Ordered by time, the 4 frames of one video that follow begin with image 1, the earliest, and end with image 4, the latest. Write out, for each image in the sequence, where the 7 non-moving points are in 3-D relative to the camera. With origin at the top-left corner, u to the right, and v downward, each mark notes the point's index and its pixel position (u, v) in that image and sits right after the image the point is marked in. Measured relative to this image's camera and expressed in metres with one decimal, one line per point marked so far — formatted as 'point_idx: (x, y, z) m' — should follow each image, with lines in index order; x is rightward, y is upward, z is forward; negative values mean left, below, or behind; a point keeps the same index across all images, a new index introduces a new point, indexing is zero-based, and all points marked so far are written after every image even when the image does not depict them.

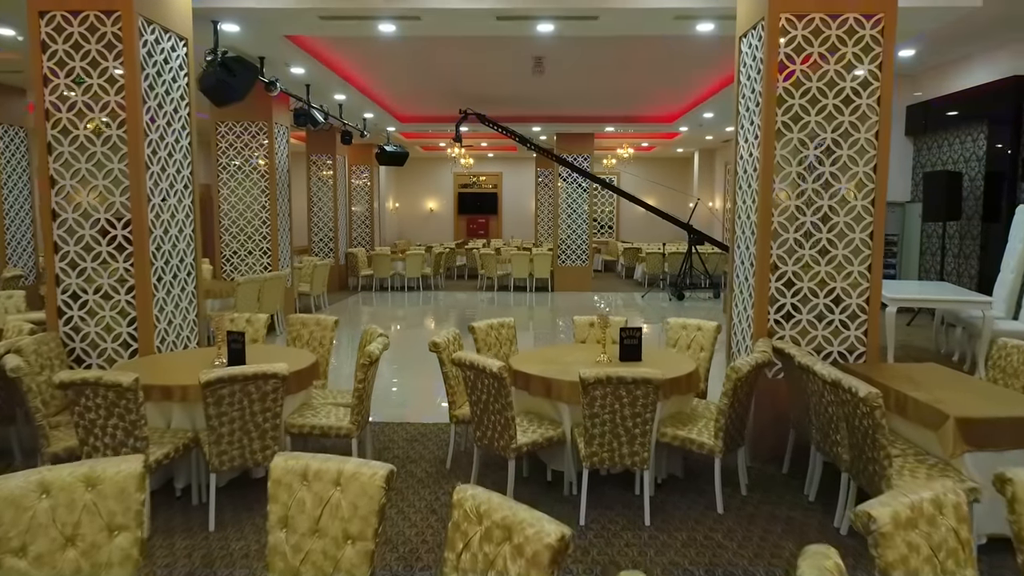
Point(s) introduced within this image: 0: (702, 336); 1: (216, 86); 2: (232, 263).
0: (+1.3, -0.3, +4.4) m
1: (-2.4, +1.6, +5.2) m
2: (-3.7, +0.3, +8.4) m
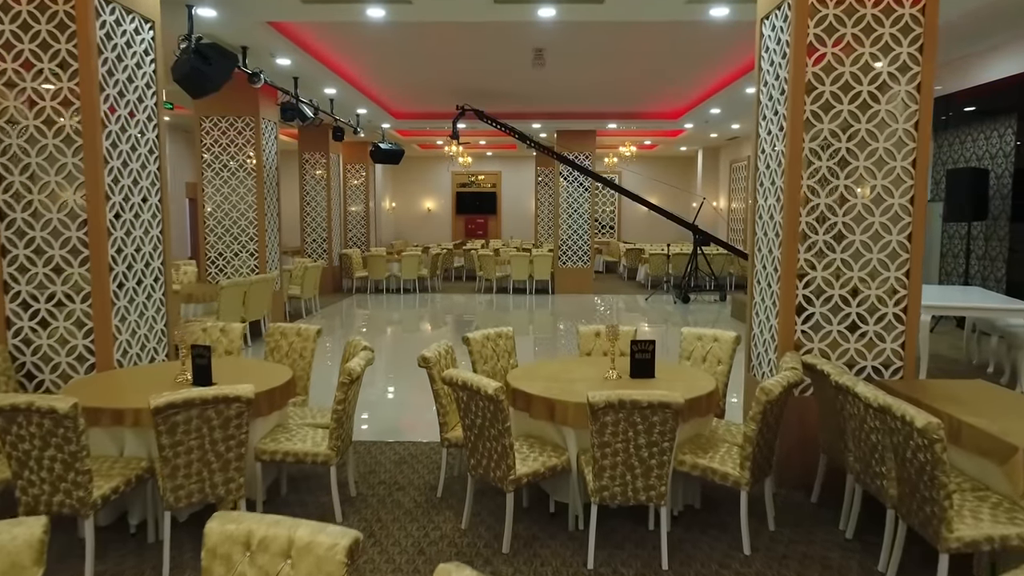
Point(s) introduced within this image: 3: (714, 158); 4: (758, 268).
0: (+1.3, -0.4, +4.0) m
1: (-2.4, +1.6, +4.8) m
2: (-3.7, +0.3, +8.0) m
3: (+4.8, +3.1, +15.5) m
4: (+1.5, +0.1, +3.9) m
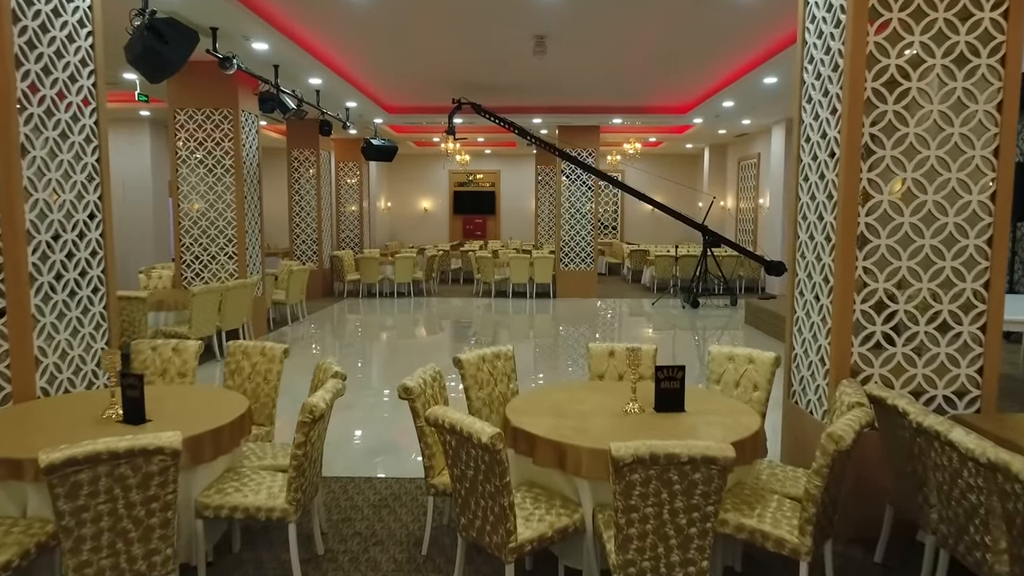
0: (+1.3, -0.4, +3.4) m
1: (-2.4, +1.5, +4.2) m
2: (-3.7, +0.2, +7.4) m
3: (+4.8, +3.1, +15.0) m
4: (+1.5, +0.1, +3.4) m
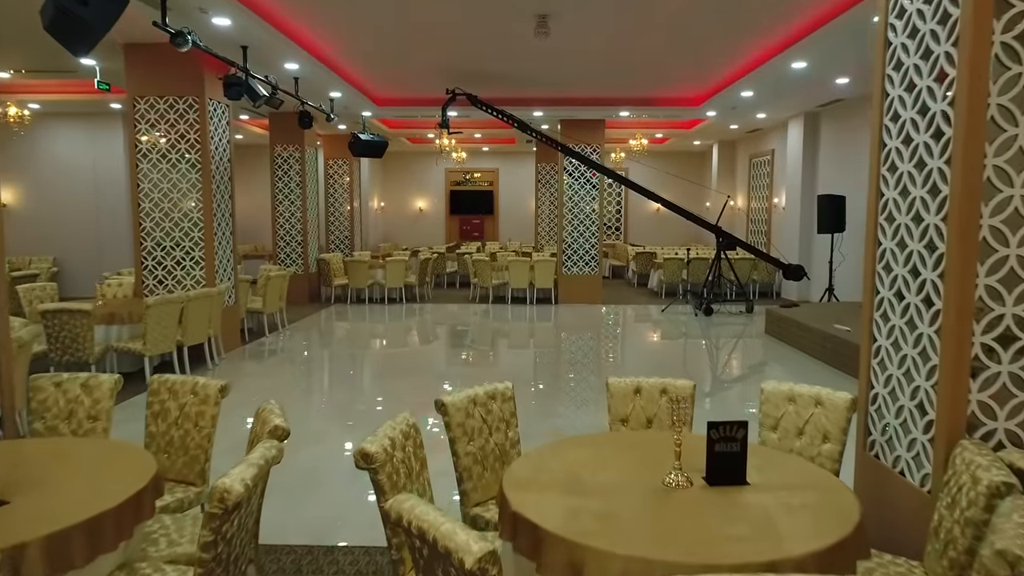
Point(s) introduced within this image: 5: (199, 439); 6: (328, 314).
0: (+1.3, -0.5, +2.6) m
1: (-2.4, +1.4, +3.4) m
2: (-3.7, +0.1, +6.7) m
3: (+4.8, +3.0, +14.2) m
4: (+1.5, 0.0, +2.6) m
5: (-1.3, -0.6, +2.8) m
6: (-3.0, -0.4, +10.5) m
